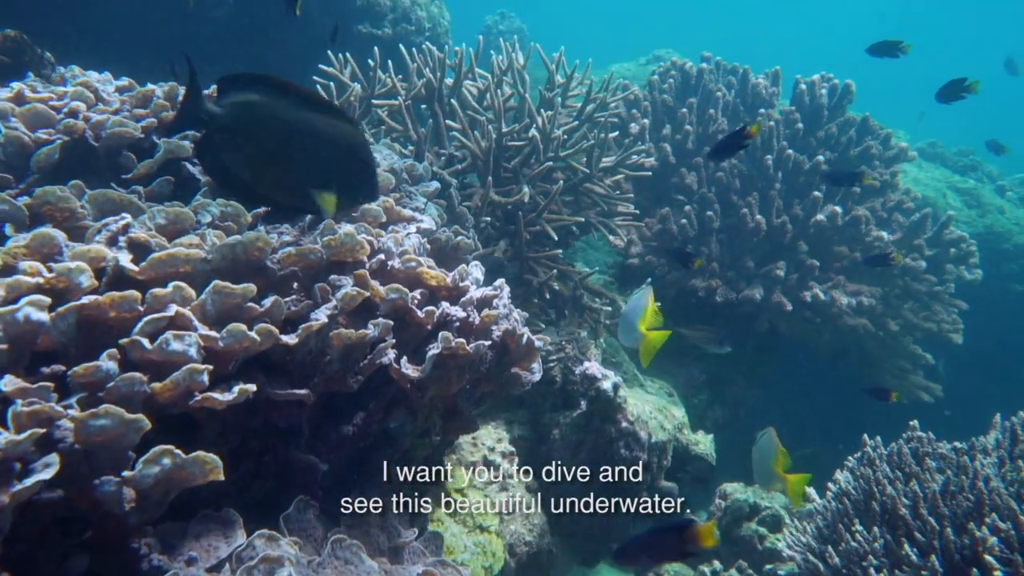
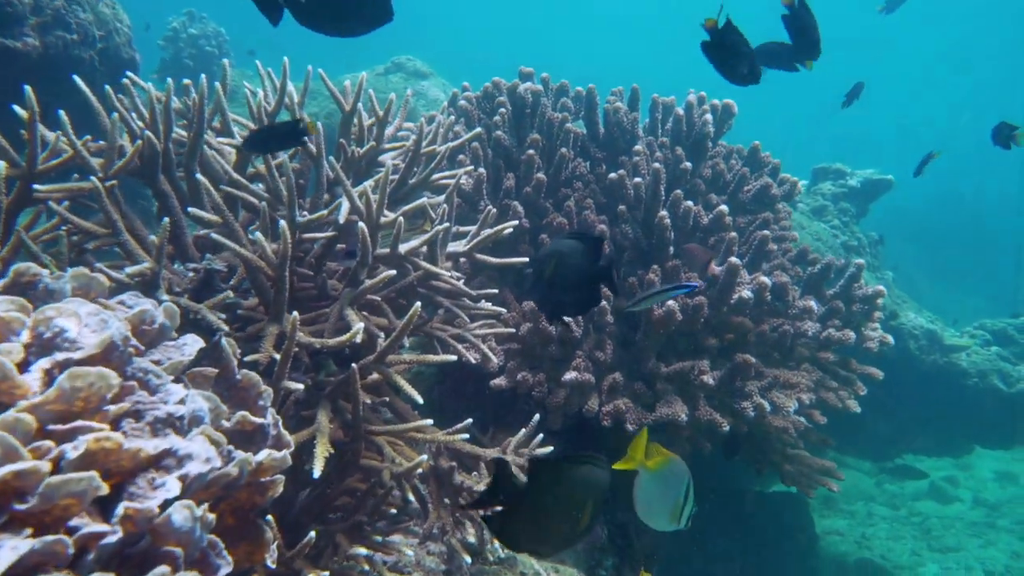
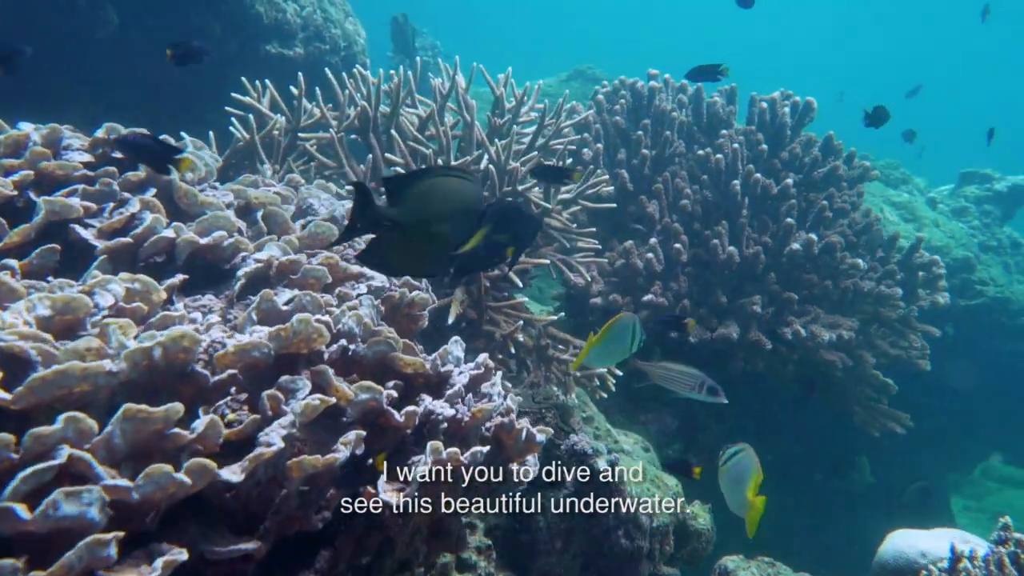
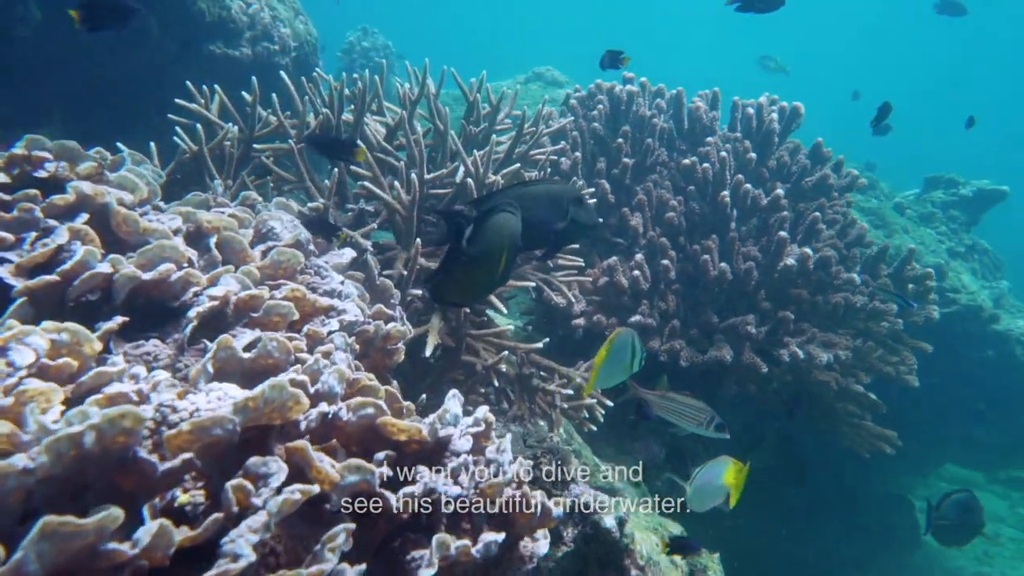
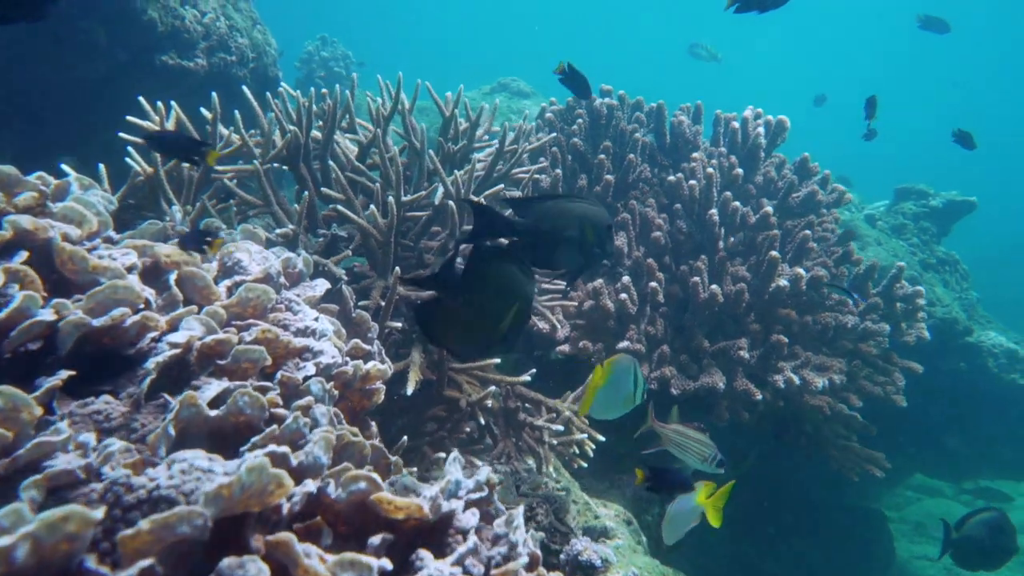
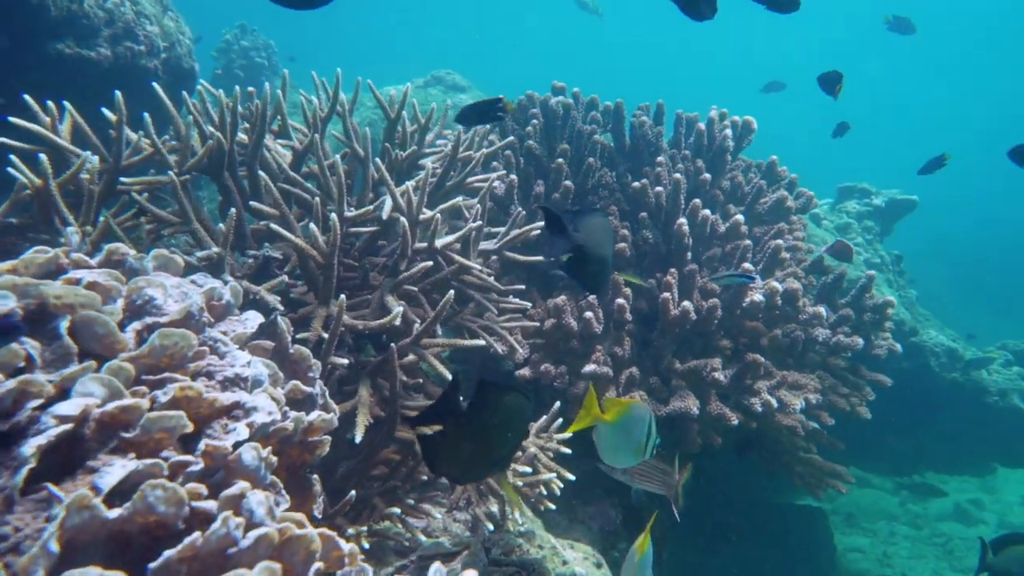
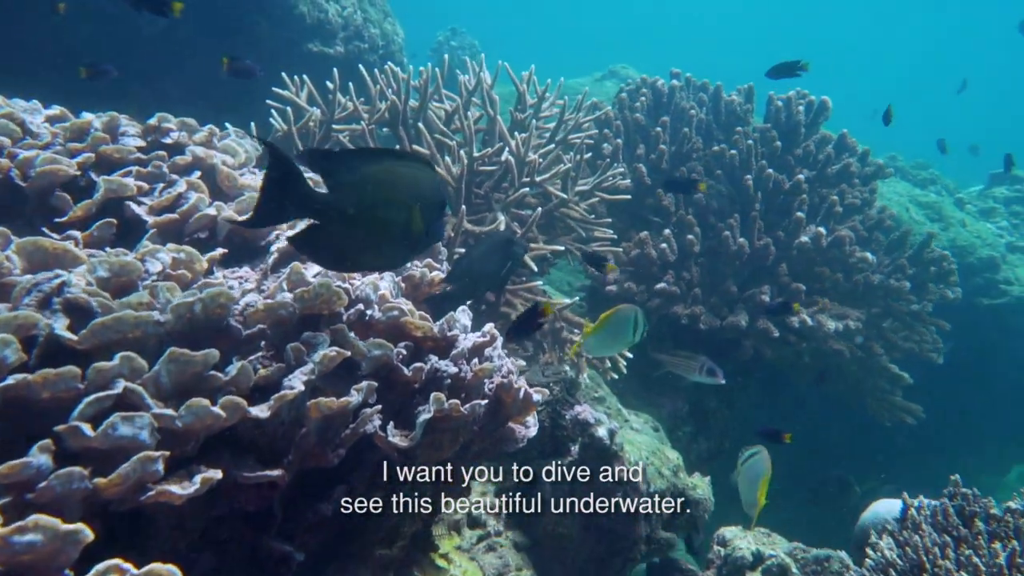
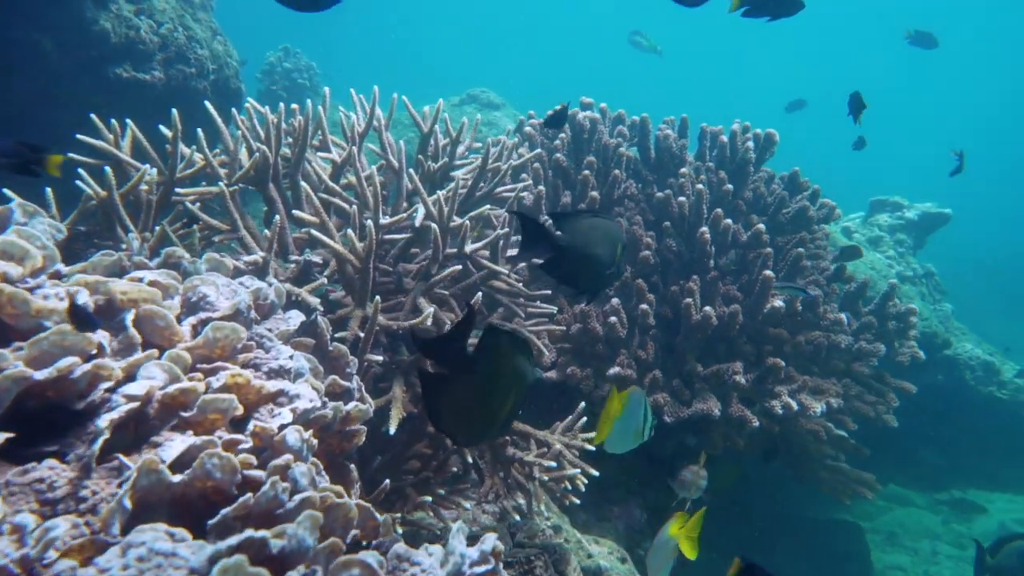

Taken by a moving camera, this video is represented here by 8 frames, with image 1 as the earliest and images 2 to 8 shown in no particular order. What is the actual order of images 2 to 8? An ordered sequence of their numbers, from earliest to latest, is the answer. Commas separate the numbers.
7, 3, 4, 5, 8, 6, 2
